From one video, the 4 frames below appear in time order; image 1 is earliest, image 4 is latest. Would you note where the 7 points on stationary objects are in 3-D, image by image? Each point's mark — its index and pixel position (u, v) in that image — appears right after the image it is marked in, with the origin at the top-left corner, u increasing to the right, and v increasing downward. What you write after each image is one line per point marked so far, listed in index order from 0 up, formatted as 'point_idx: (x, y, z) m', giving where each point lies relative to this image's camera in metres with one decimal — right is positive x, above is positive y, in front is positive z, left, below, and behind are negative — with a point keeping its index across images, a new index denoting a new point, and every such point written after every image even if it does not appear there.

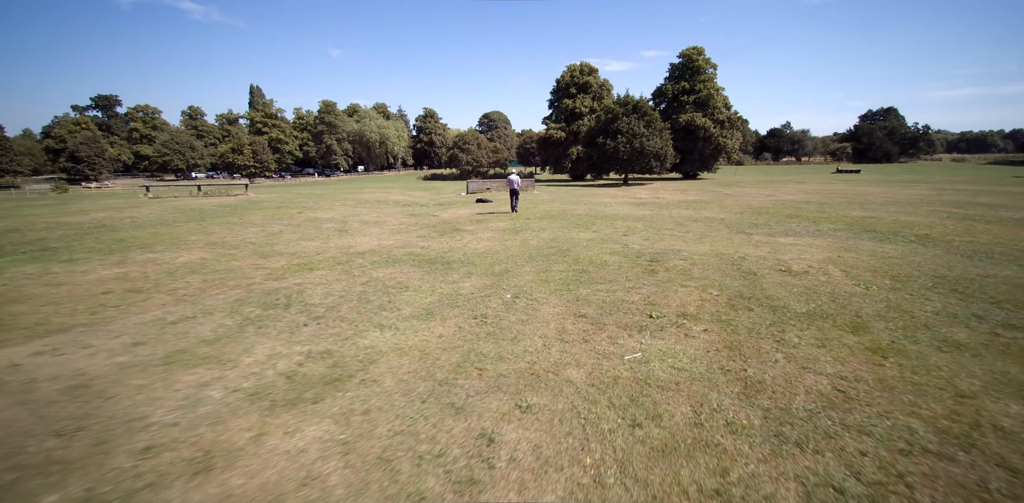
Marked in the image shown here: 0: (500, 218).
0: (-0.5, +1.4, +17.6) m
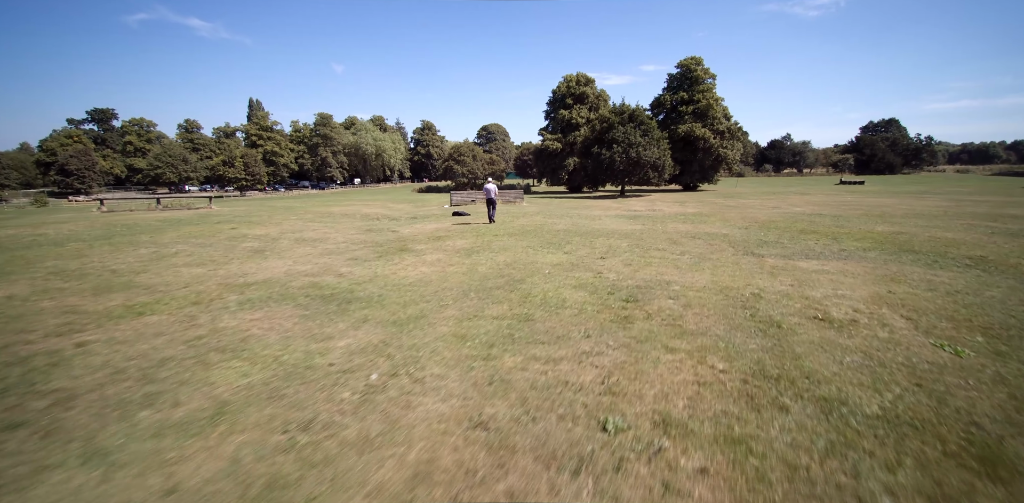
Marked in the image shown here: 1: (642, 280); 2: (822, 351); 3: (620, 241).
0: (-1.7, +0.6, +15.0) m
1: (+2.3, -0.5, +7.6) m
2: (+3.4, -1.1, +4.7) m
3: (+3.1, +0.3, +12.5) m
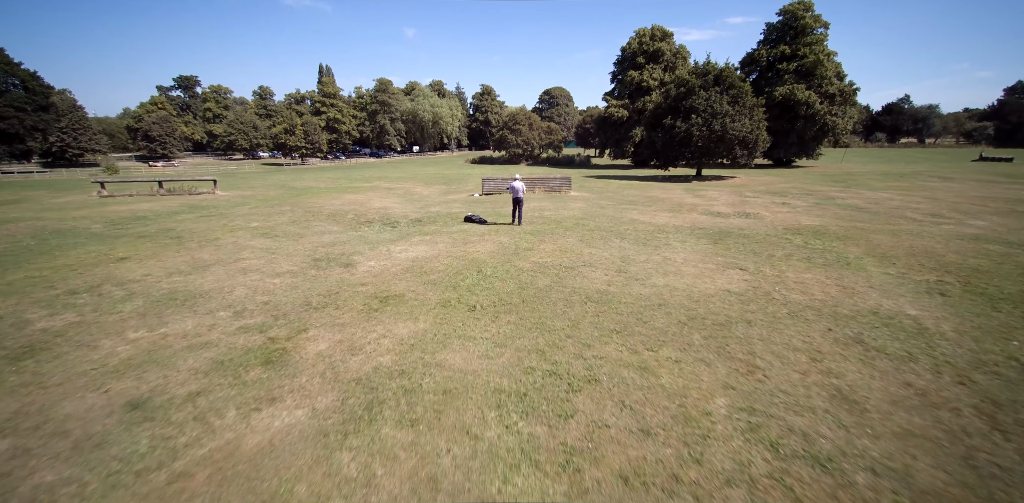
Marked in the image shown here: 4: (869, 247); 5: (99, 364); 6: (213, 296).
0: (-1.8, -0.9, +9.0) m
1: (+1.1, -2.7, +1.2) m
2: (+1.7, -3.6, -1.8) m
3: (+2.7, -1.6, +5.9) m
4: (+11.2, +0.2, +13.5) m
5: (-6.1, -1.6, +6.5) m
6: (-6.2, -1.0, +9.1) m
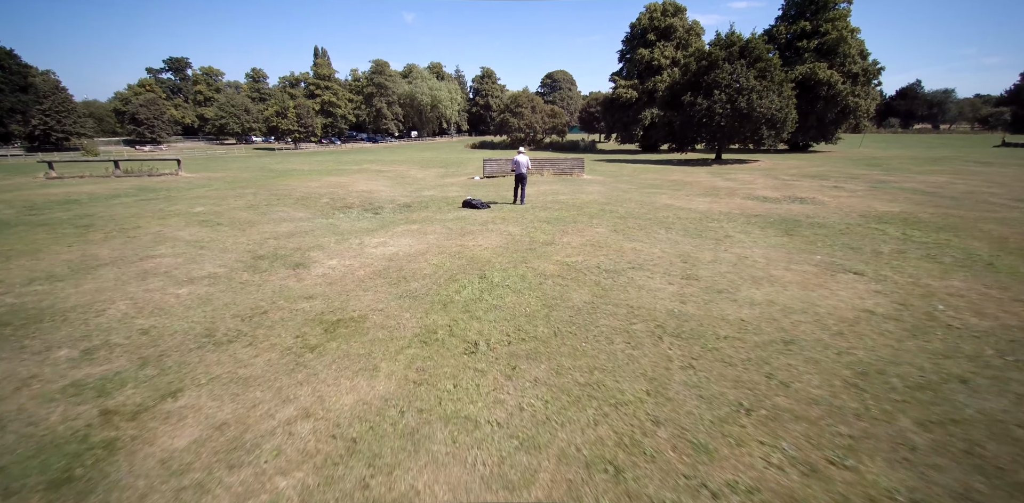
0: (-1.5, -0.9, +5.7) m
1: (+1.4, -2.9, -1.9) m
2: (+2.0, -3.8, -4.9) m
3: (+2.9, -1.7, +2.7) m
4: (+11.5, +0.3, +10.3) m
5: (-5.8, -1.7, +3.3) m
6: (-6.0, -0.9, +5.9) m
